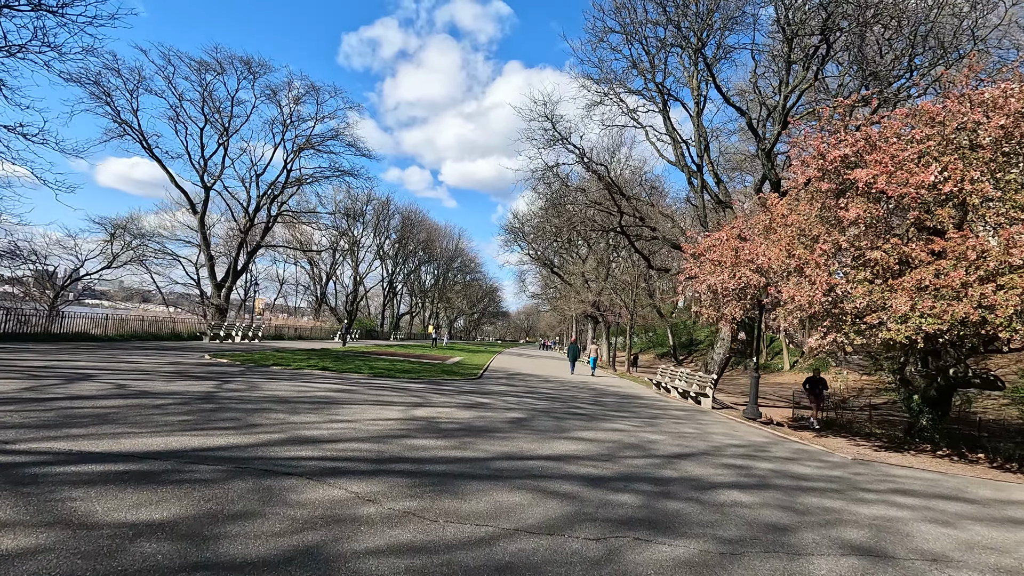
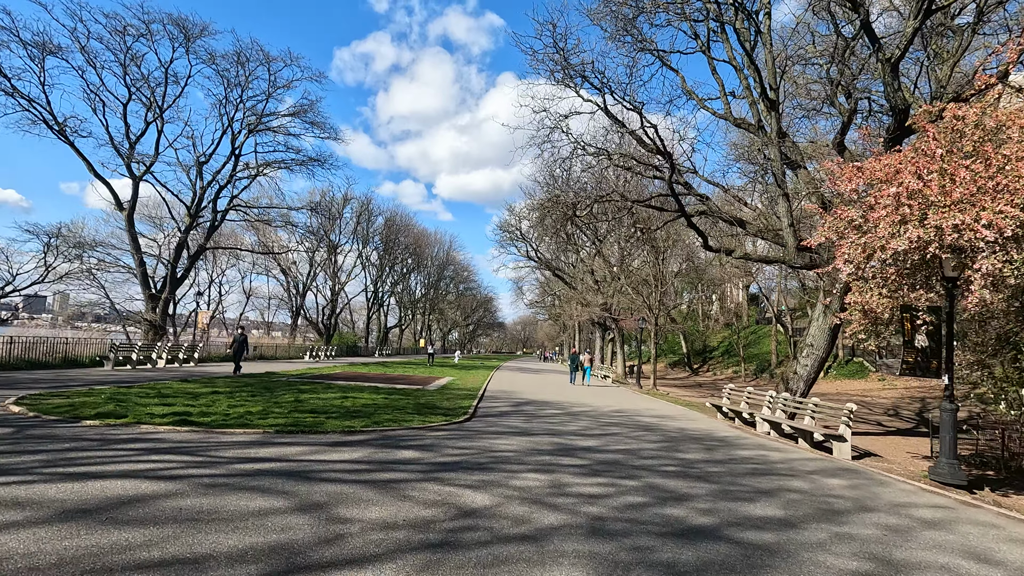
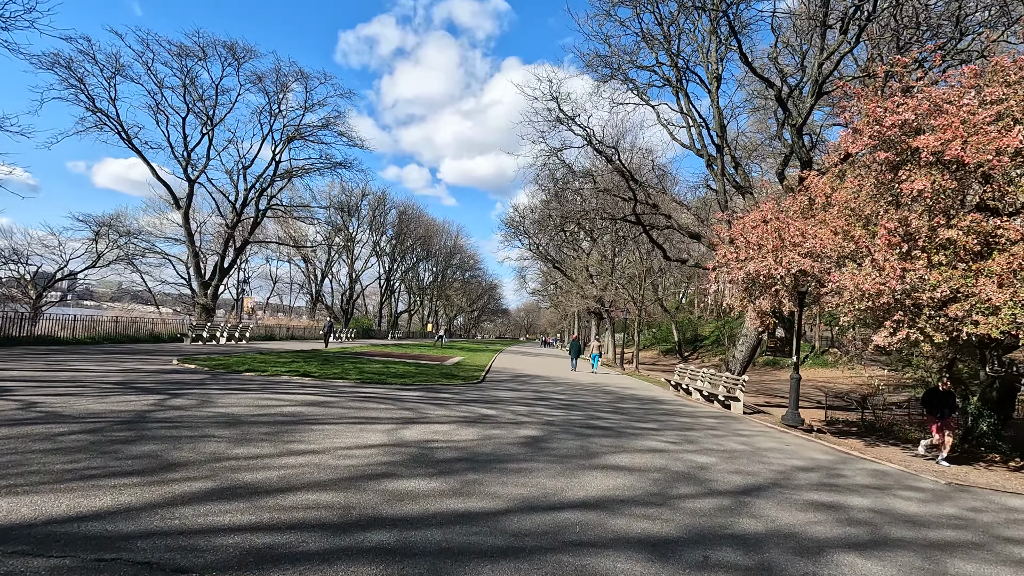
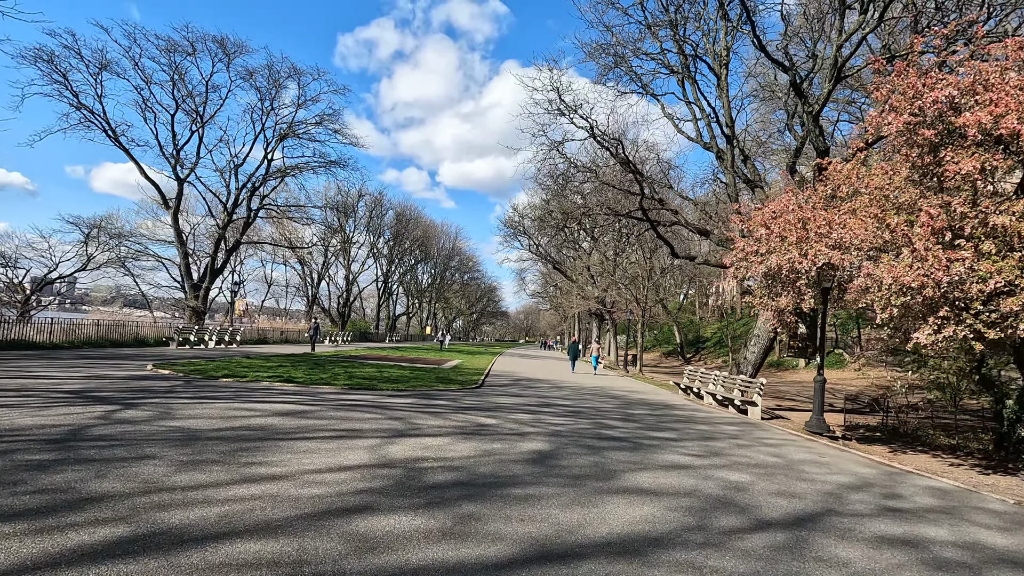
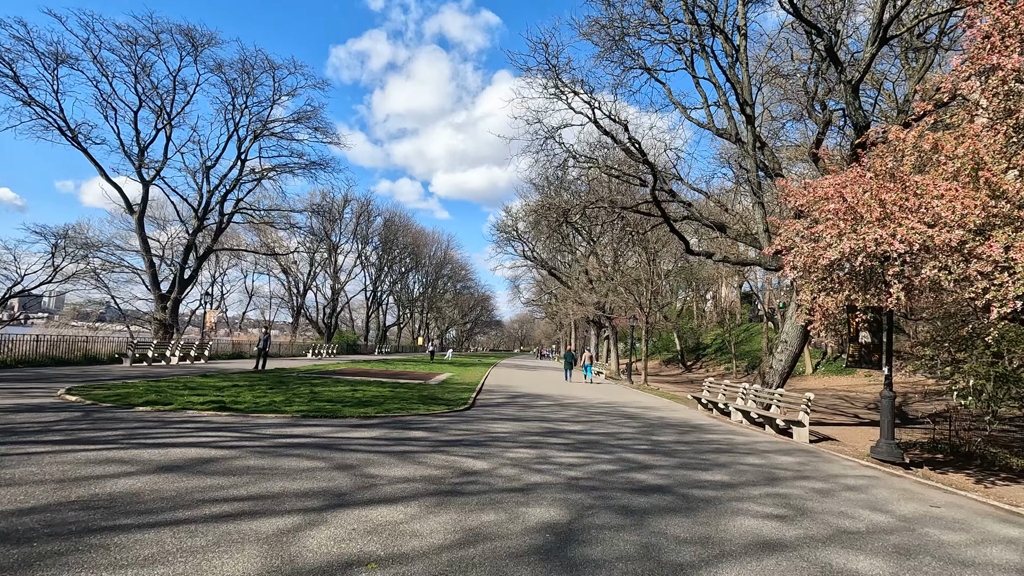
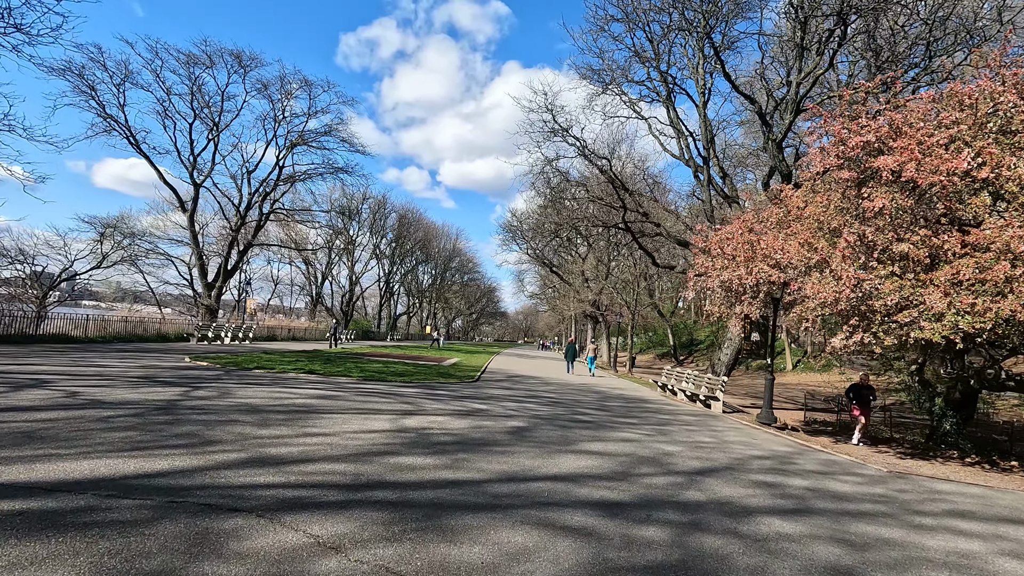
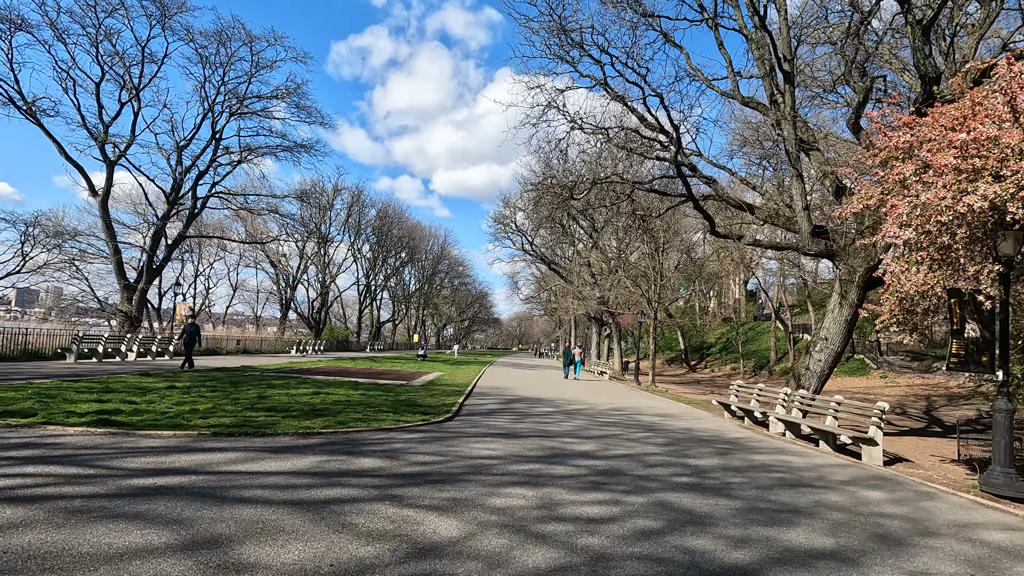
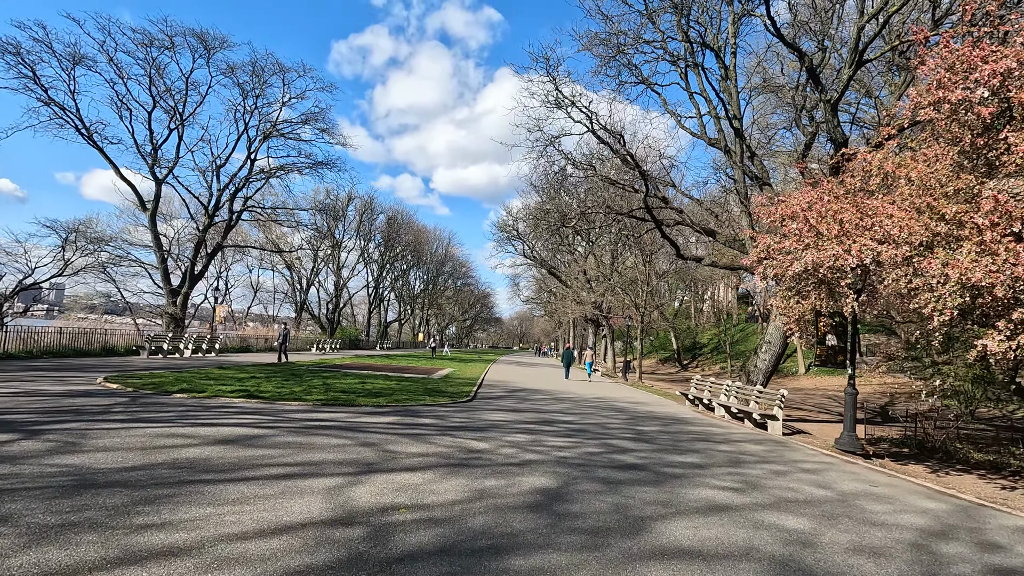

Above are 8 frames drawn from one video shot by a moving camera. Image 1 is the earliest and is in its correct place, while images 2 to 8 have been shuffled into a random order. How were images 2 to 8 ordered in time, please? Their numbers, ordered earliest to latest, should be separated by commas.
6, 3, 4, 8, 5, 2, 7
